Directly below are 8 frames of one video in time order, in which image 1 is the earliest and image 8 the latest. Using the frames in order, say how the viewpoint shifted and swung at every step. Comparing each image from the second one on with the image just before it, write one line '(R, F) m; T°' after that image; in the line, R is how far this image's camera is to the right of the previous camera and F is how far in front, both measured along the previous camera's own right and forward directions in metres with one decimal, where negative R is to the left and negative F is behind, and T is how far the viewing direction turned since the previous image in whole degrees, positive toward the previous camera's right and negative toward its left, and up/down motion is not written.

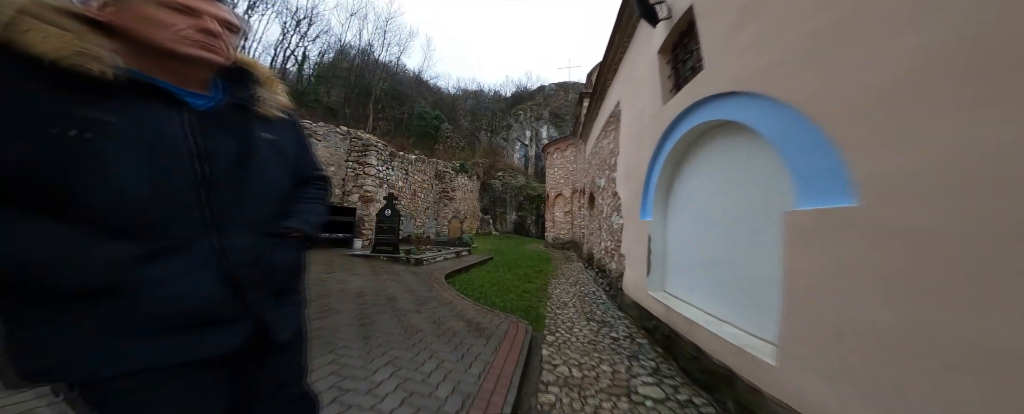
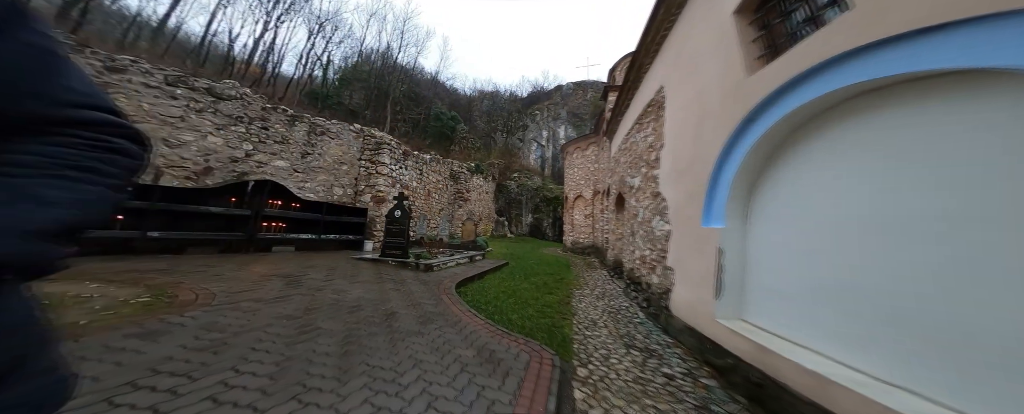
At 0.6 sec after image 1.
(-0.1, +0.6) m; -3°
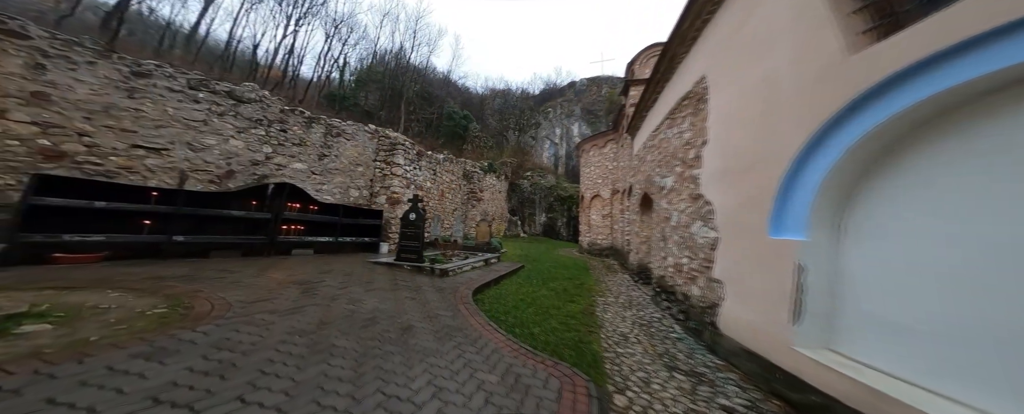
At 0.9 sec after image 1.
(-0.1, +0.3) m; -3°
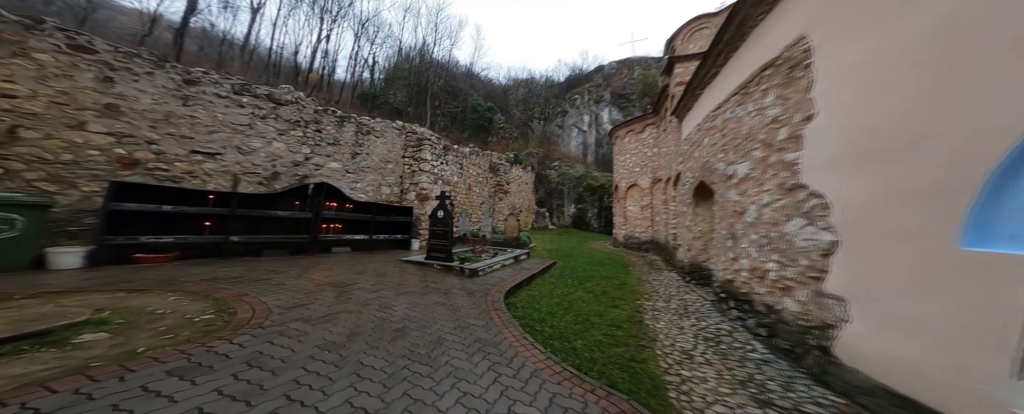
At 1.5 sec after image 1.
(-0.2, +0.4) m; -6°
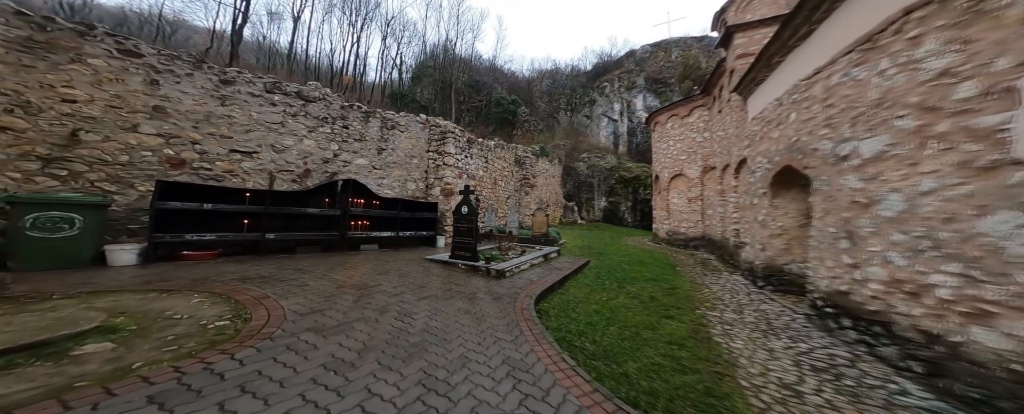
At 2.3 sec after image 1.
(-0.1, +0.6) m; -6°
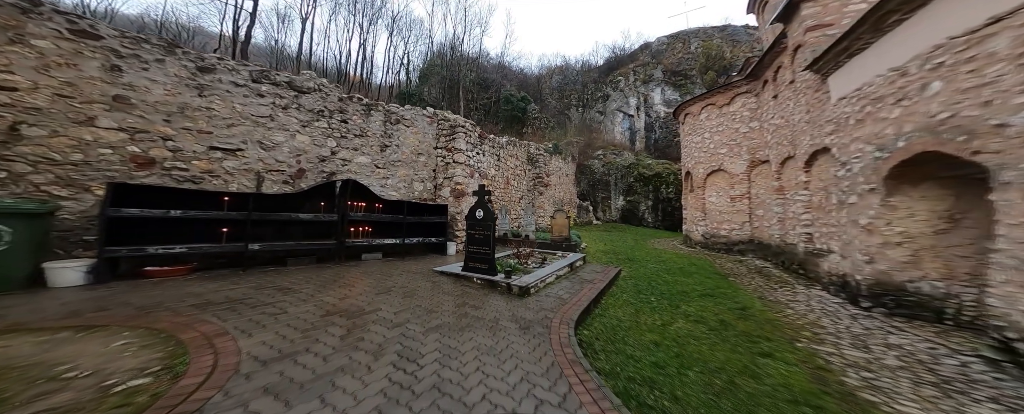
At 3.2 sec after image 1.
(-0.3, +0.9) m; -2°
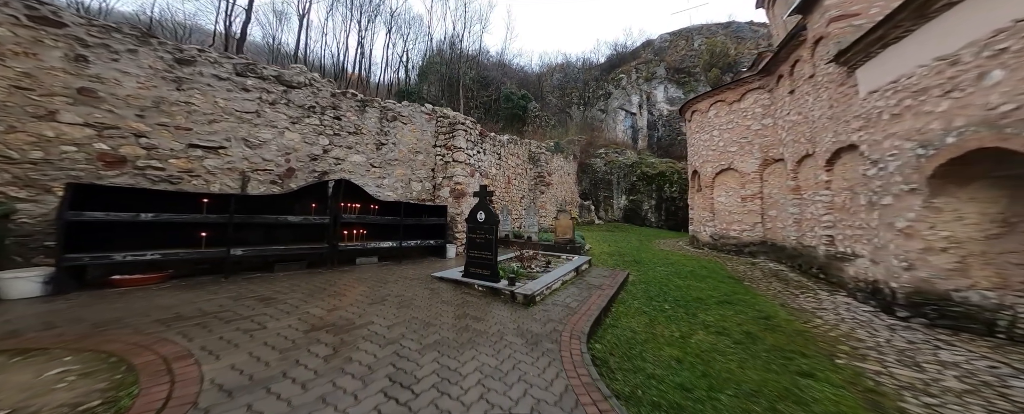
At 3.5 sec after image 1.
(-0.1, +0.3) m; 0°
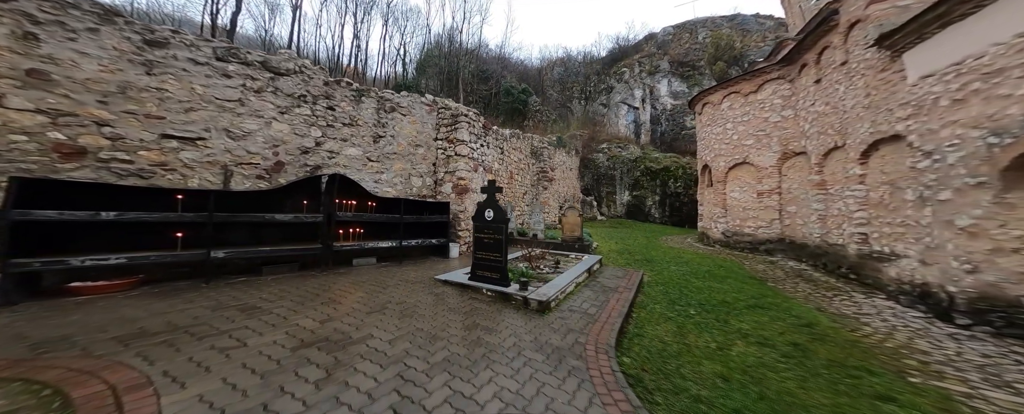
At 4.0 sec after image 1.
(-0.2, +0.4) m; 0°
